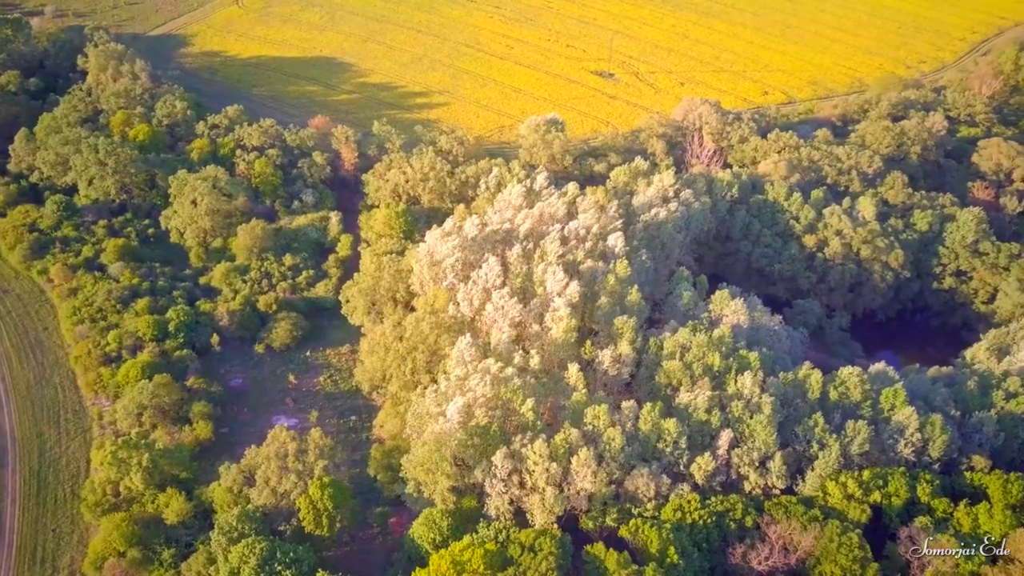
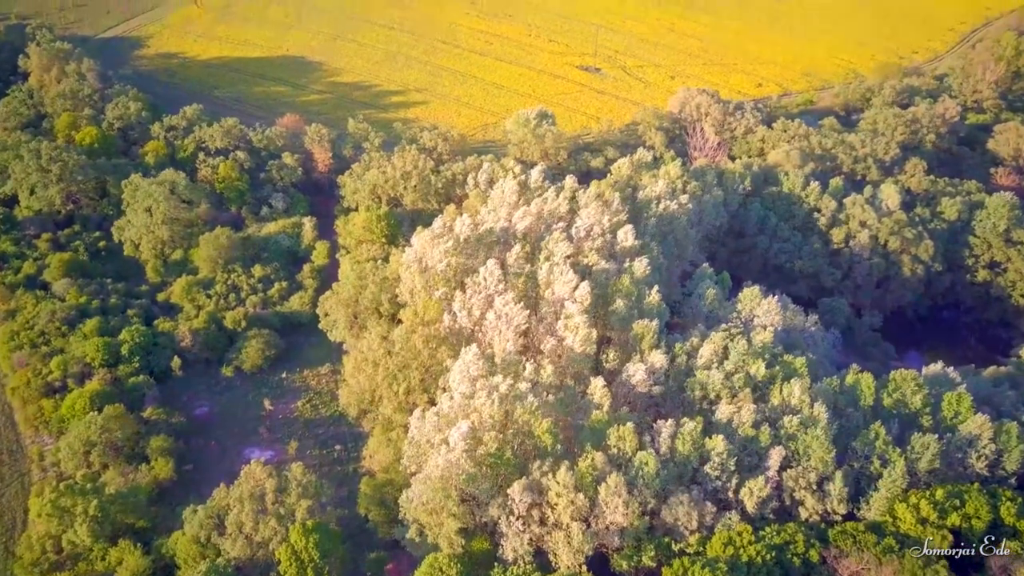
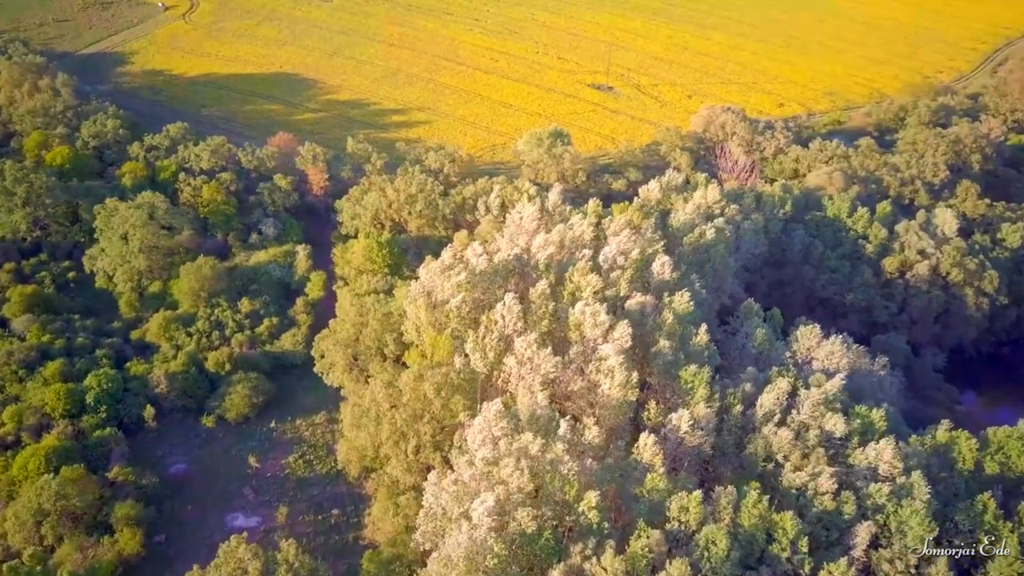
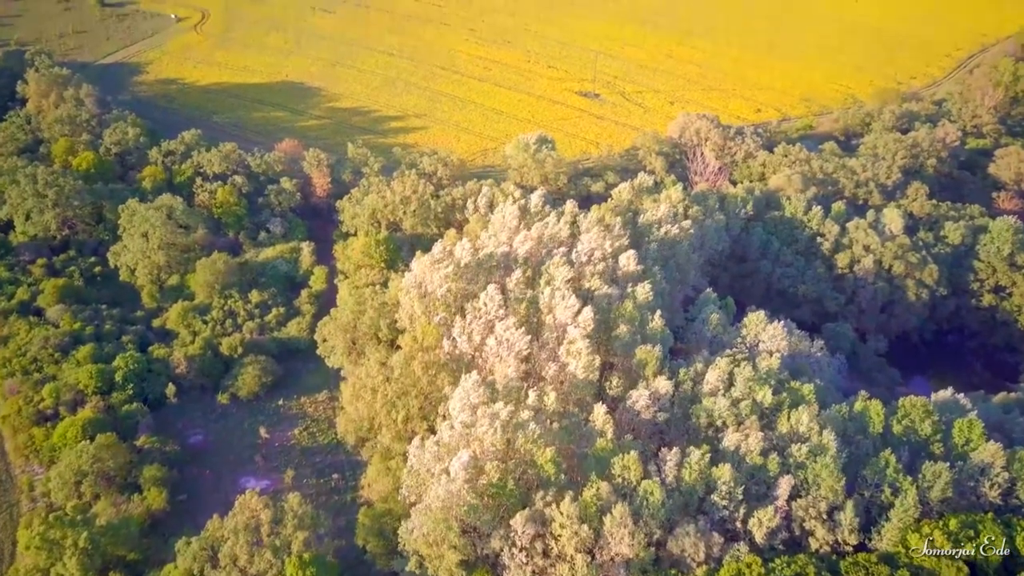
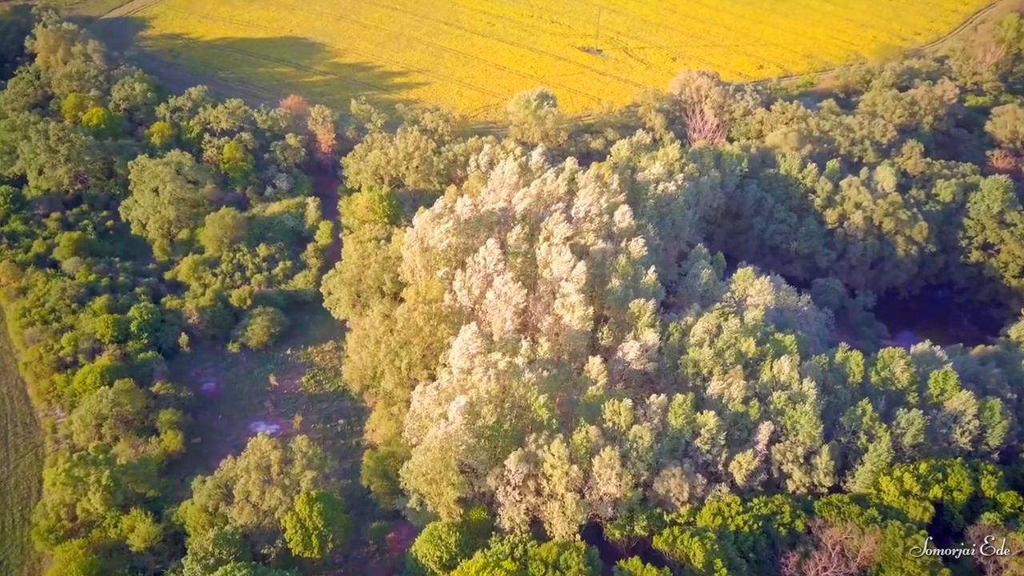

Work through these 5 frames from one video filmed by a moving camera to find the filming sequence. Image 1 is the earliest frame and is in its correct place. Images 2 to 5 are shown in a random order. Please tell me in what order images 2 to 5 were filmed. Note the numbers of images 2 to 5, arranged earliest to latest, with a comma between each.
5, 2, 4, 3
